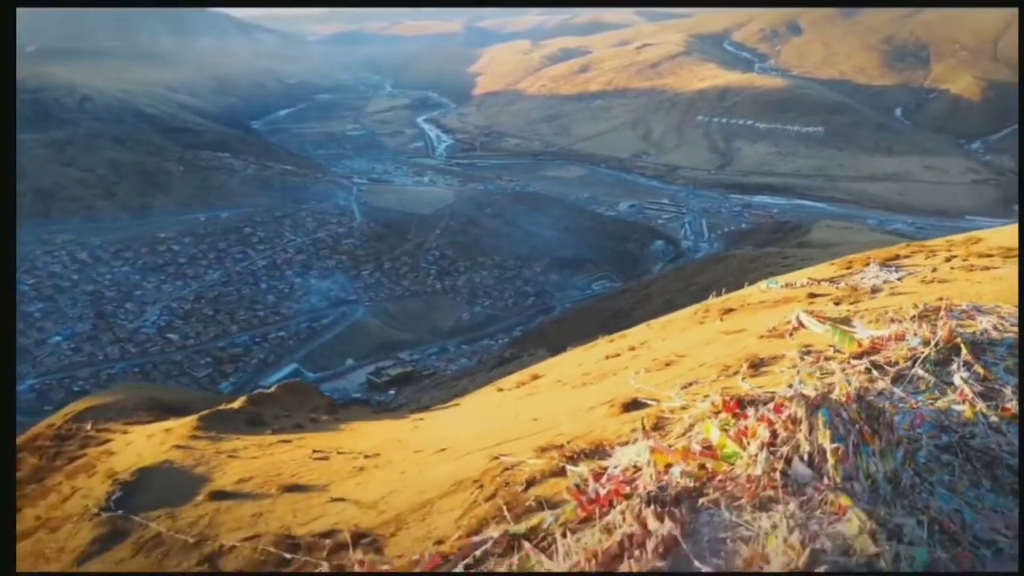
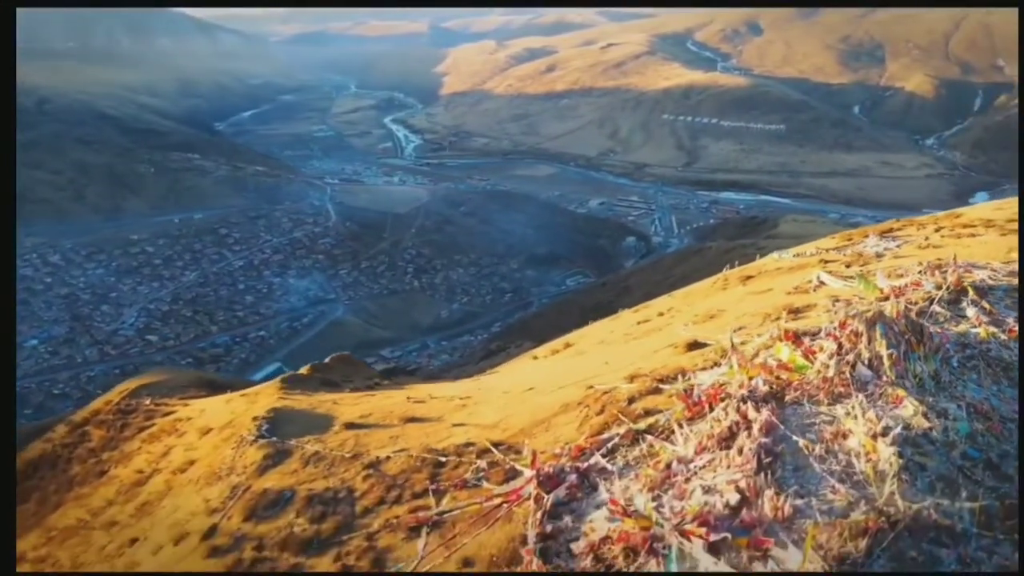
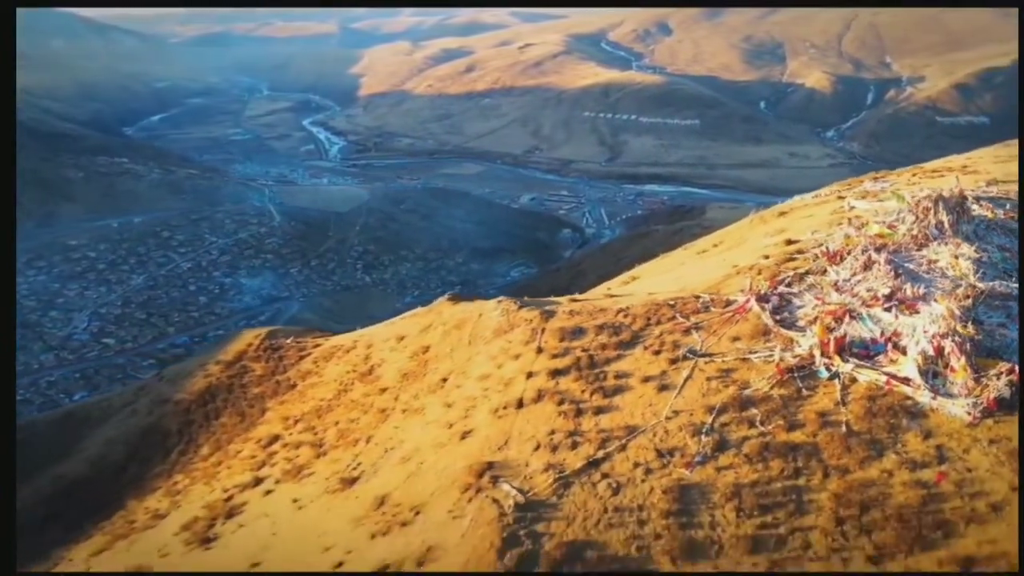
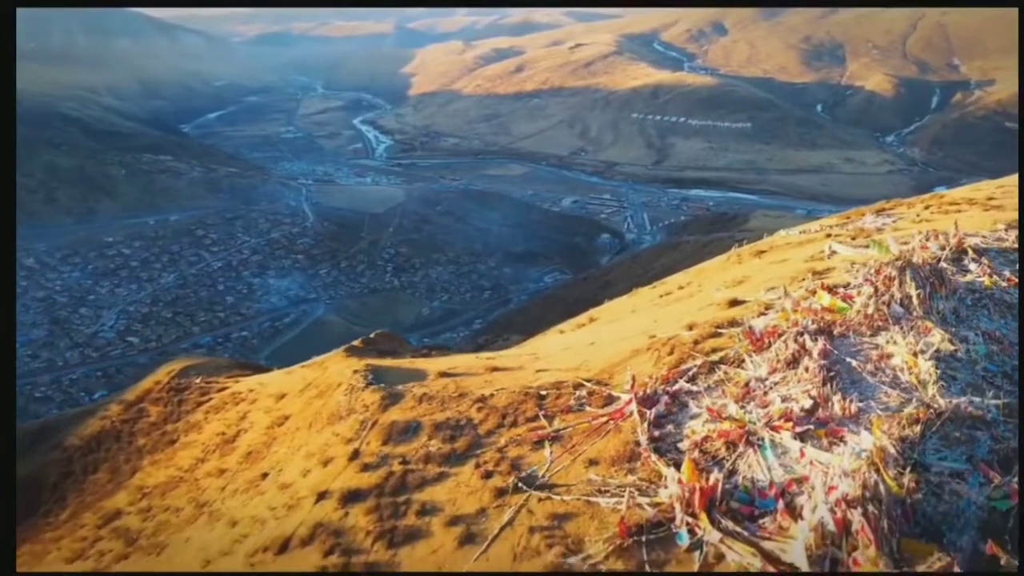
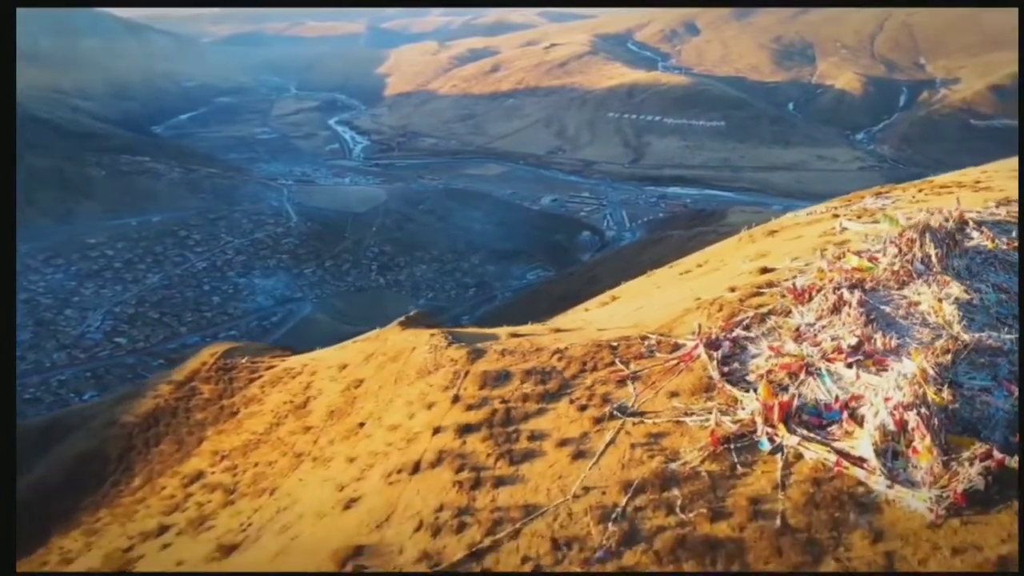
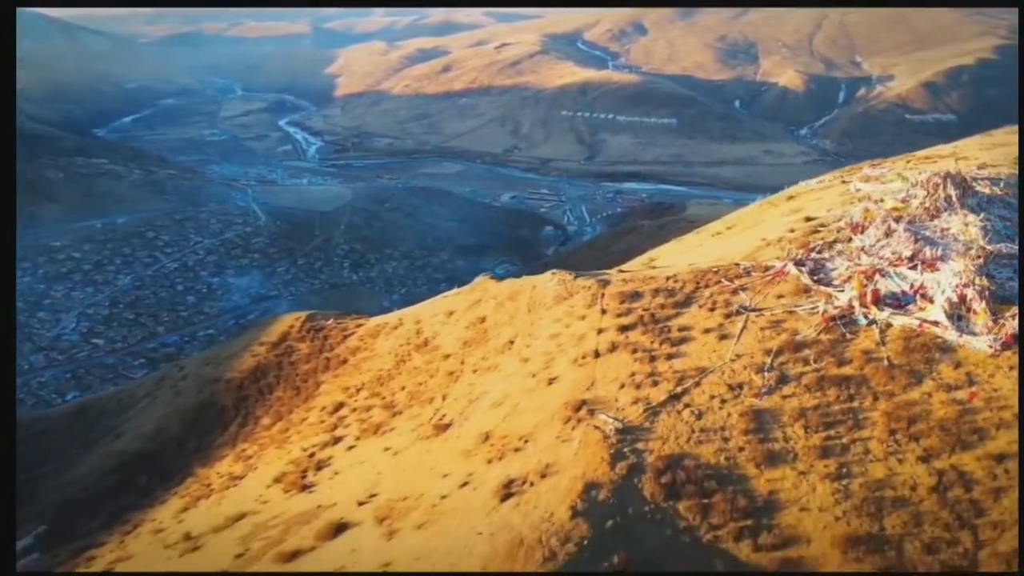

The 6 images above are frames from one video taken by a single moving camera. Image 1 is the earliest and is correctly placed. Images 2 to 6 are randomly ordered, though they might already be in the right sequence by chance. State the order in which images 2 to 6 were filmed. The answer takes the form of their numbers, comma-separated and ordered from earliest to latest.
2, 4, 5, 3, 6
